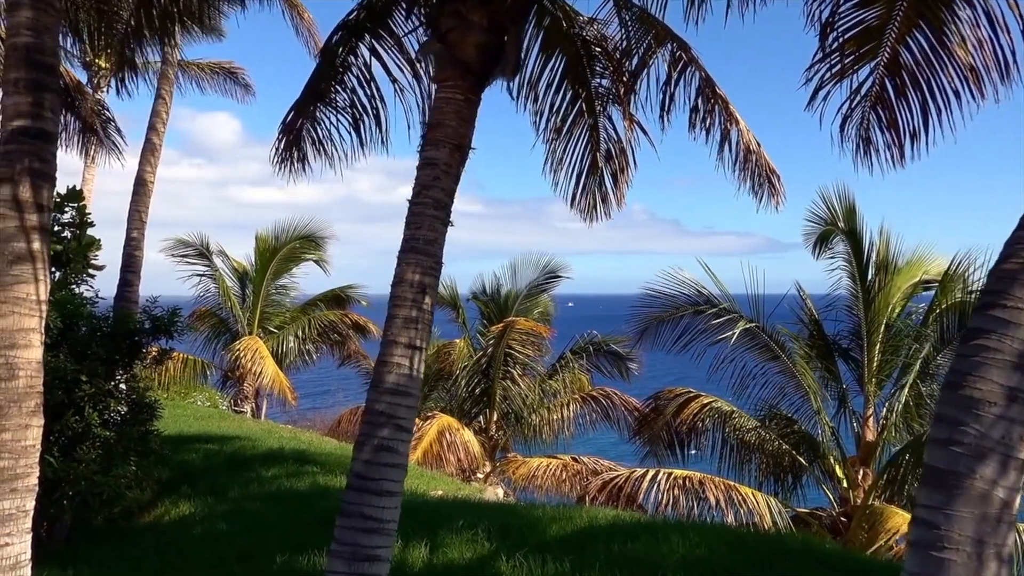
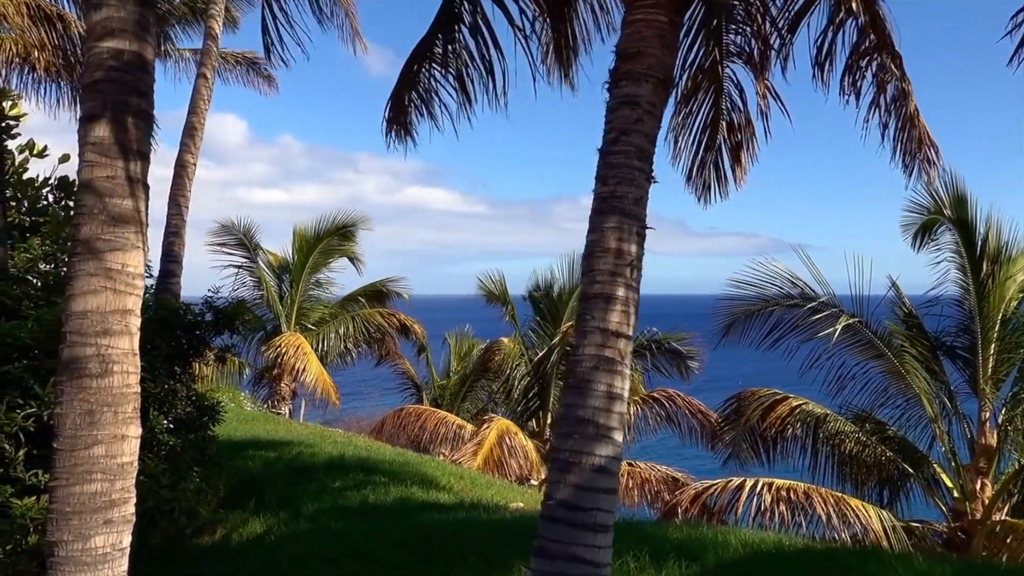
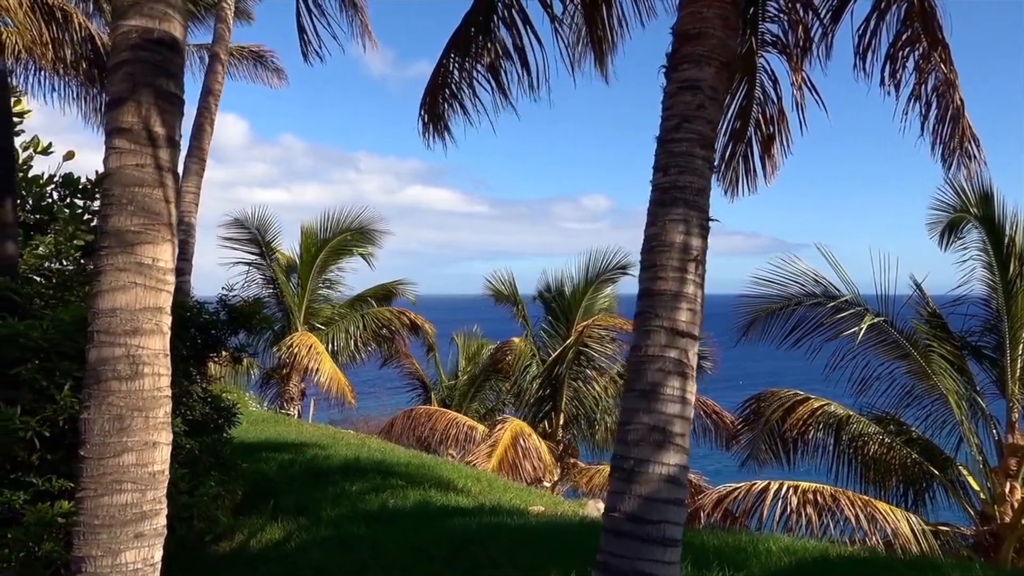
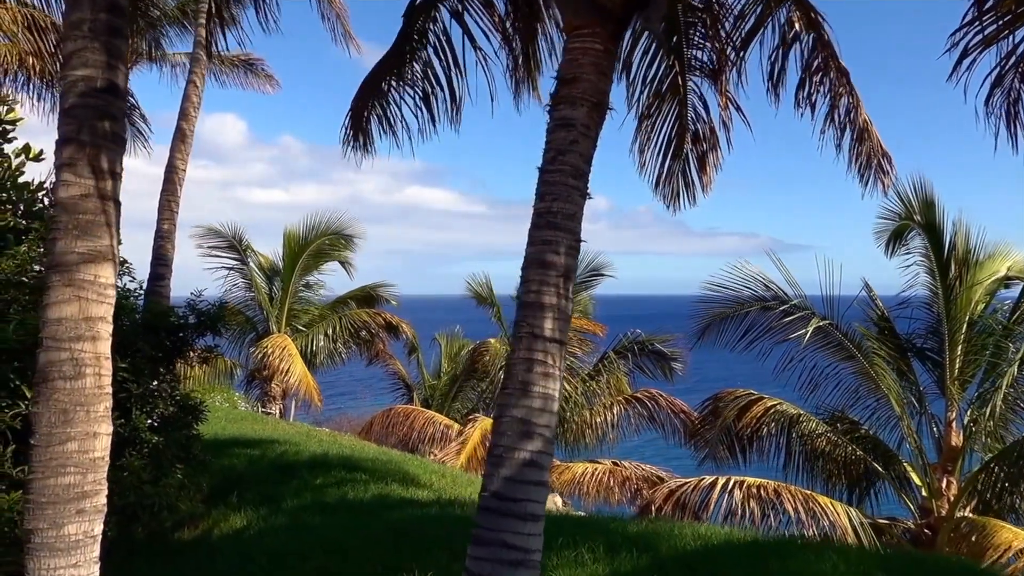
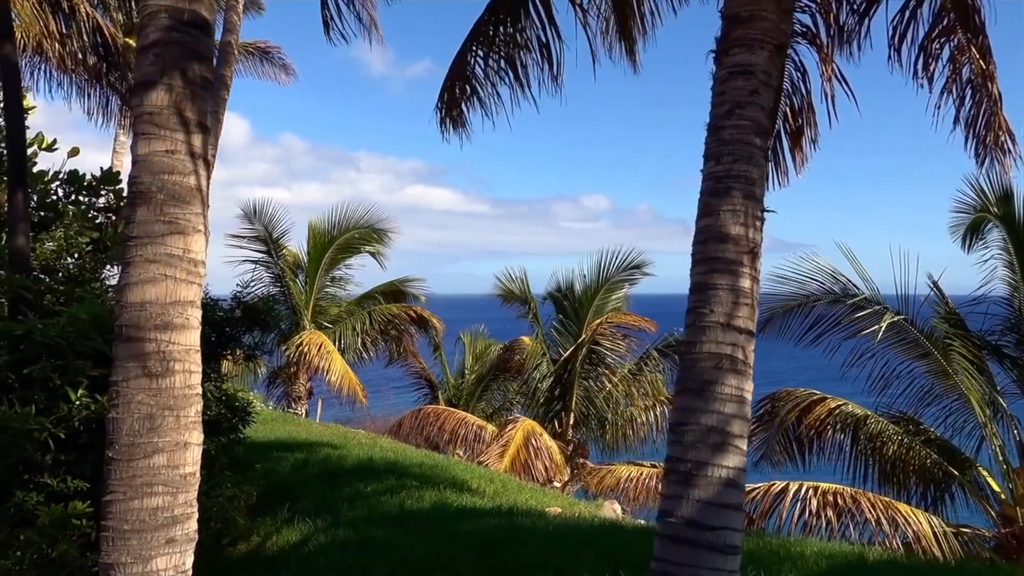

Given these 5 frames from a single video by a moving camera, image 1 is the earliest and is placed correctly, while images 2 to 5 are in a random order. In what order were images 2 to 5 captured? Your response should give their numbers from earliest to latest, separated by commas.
4, 2, 3, 5
